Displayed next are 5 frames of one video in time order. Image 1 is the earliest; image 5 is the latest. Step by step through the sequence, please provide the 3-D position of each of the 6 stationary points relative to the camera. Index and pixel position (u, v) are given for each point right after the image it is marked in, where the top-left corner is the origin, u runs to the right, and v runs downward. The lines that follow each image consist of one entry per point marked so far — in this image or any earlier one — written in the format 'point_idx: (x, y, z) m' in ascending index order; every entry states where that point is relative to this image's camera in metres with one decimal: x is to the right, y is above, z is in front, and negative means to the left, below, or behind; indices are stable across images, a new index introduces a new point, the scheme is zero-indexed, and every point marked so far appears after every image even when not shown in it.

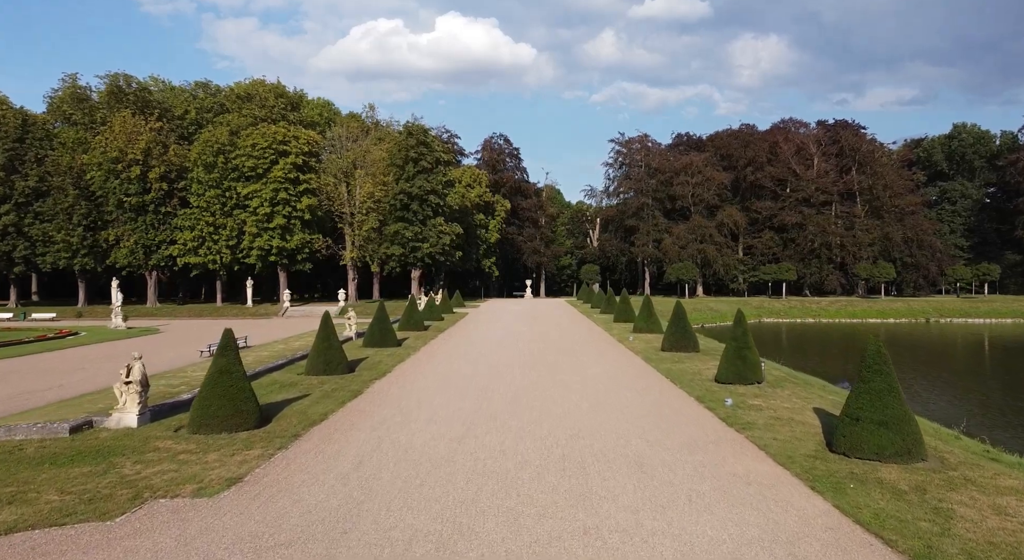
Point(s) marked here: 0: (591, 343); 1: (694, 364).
0: (+2.2, -1.7, +18.9) m
1: (+3.7, -1.7, +13.9) m
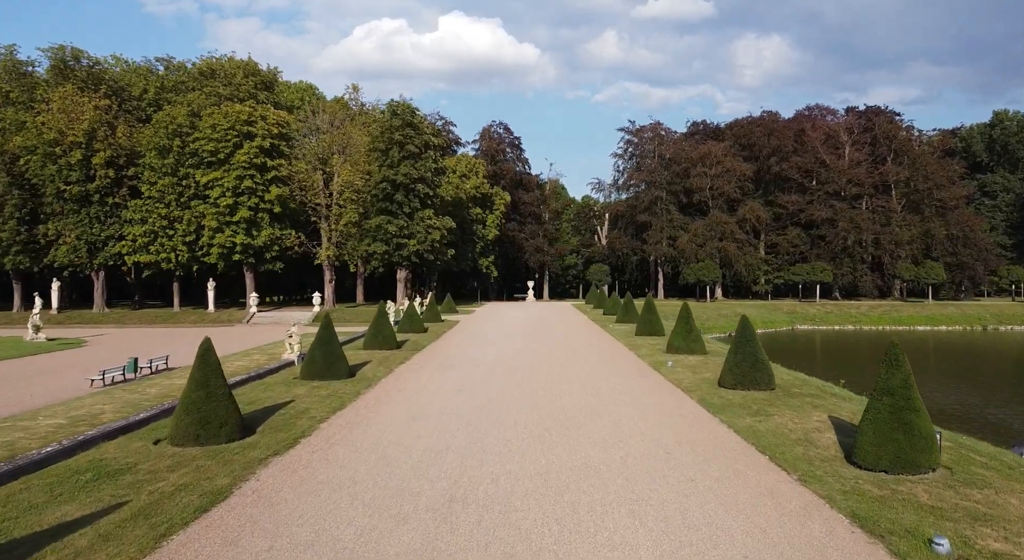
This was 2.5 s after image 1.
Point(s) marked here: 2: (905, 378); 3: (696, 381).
0: (+2.1, -1.8, +14.0) m
1: (+3.6, -1.8, +8.9) m
2: (+3.9, -1.0, +6.7) m
3: (+3.3, -1.8, +12.2) m
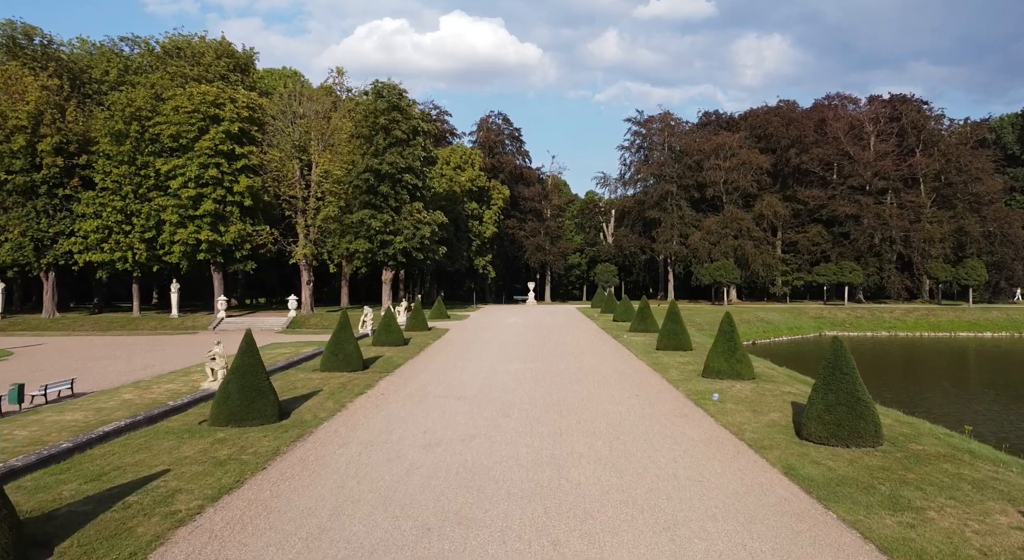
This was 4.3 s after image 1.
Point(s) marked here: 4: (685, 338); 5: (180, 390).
0: (+2.0, -1.9, +10.4) m
1: (+3.5, -1.9, +5.4) m
2: (+3.8, -1.0, +3.1) m
3: (+3.2, -1.9, +8.6) m
4: (+4.4, -1.4, +17.3) m
5: (-6.9, -2.3, +14.1) m
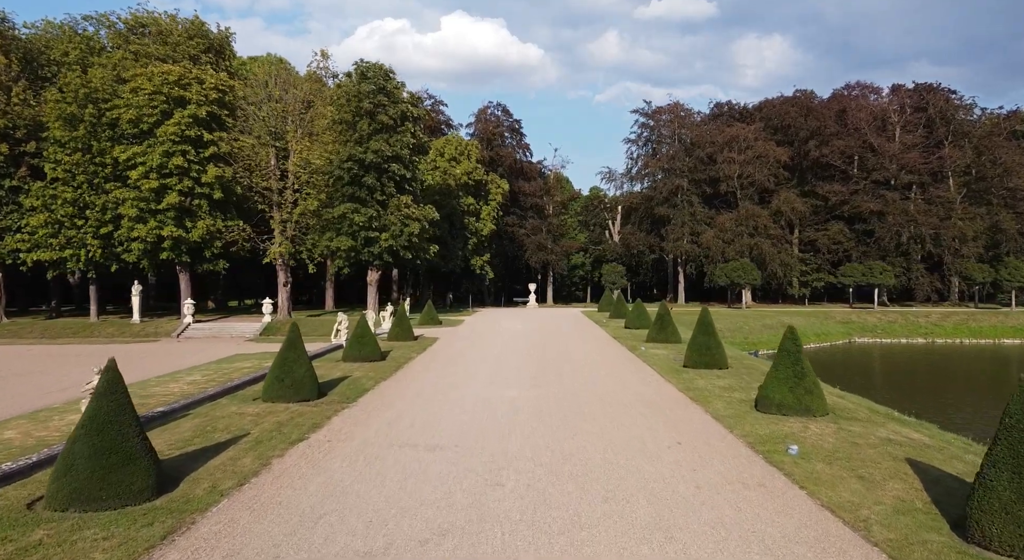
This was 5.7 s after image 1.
0: (+2.0, -2.0, +7.4) m
1: (+3.5, -1.9, +2.3) m
2: (+3.7, -1.1, +0.1) m
3: (+3.1, -1.9, +5.6) m
4: (+4.4, -1.5, +14.2) m
5: (-6.9, -2.3, +11.1) m
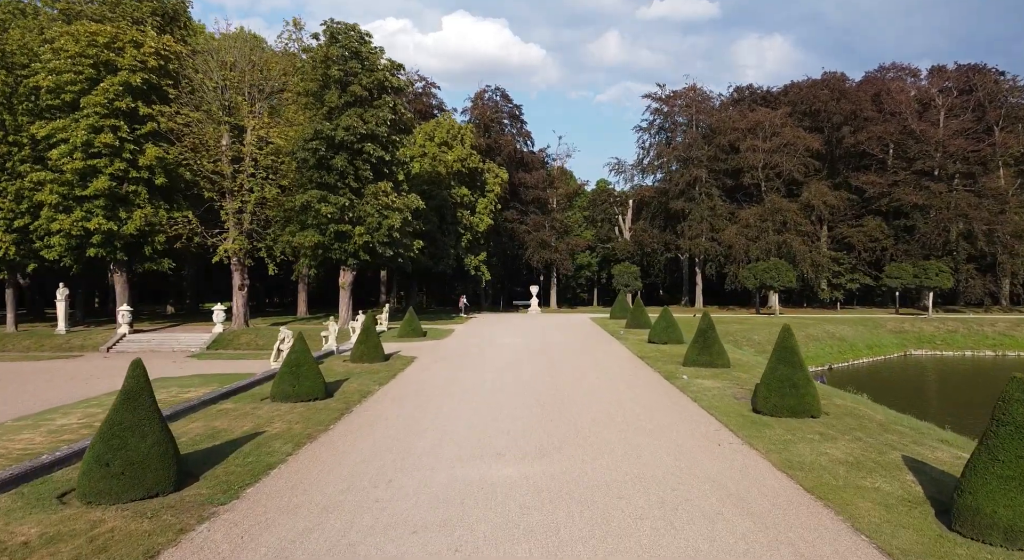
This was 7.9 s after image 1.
0: (+1.9, -2.0, +2.9) m
1: (+3.4, -2.0, -2.2) m
2: (+3.6, -1.2, -4.4) m
3: (+3.0, -2.0, +1.1) m
4: (+4.3, -1.6, +9.7) m
5: (-7.0, -2.4, +6.6) m
